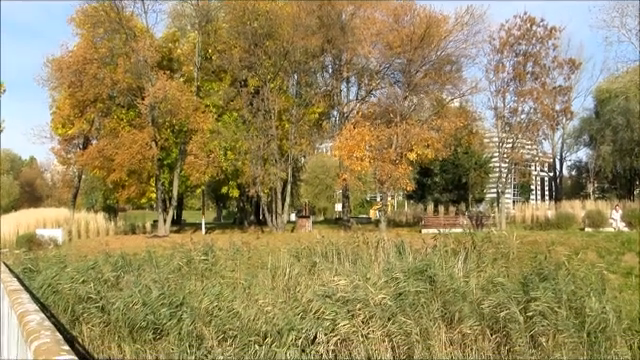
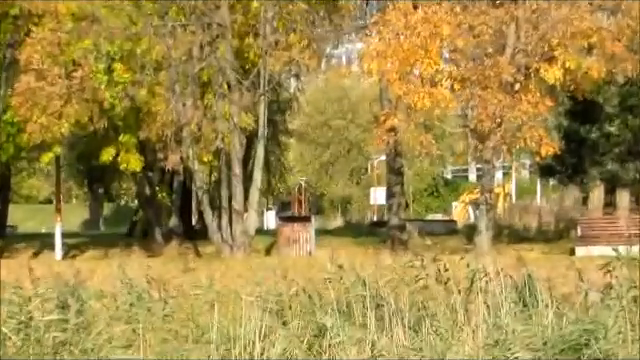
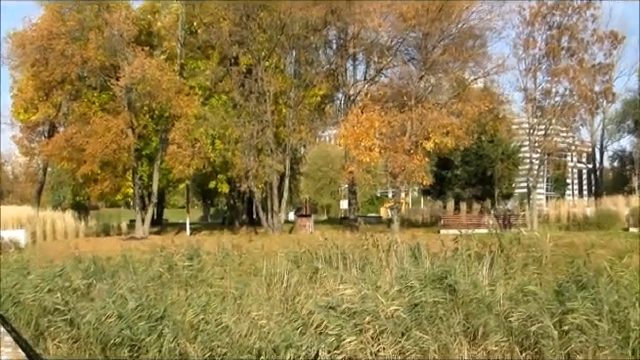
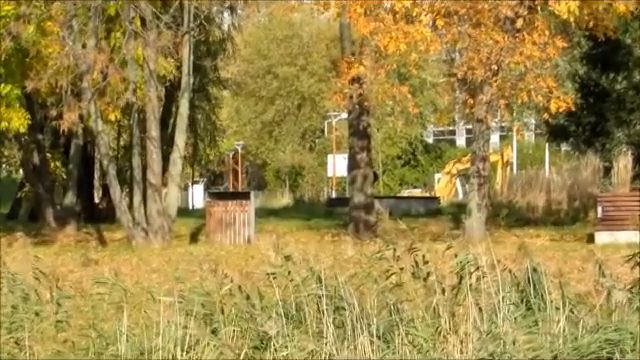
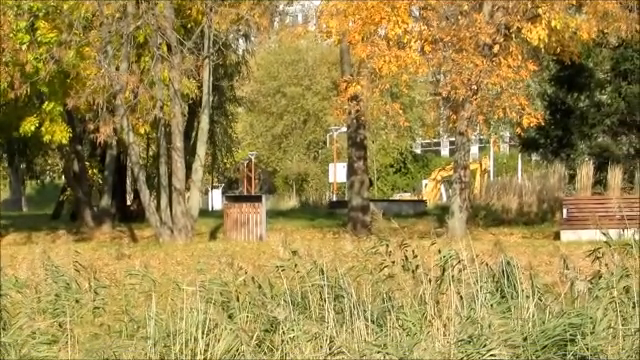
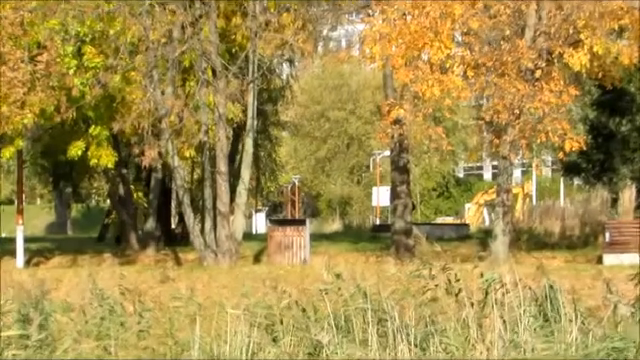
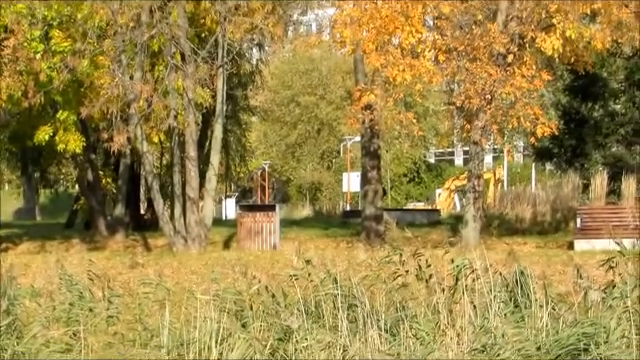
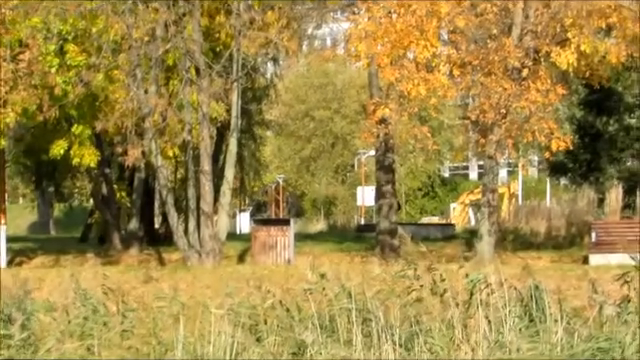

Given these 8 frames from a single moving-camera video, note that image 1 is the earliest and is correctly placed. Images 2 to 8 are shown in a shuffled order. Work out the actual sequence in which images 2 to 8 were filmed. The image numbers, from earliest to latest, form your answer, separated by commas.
3, 2, 6, 8, 7, 5, 4
